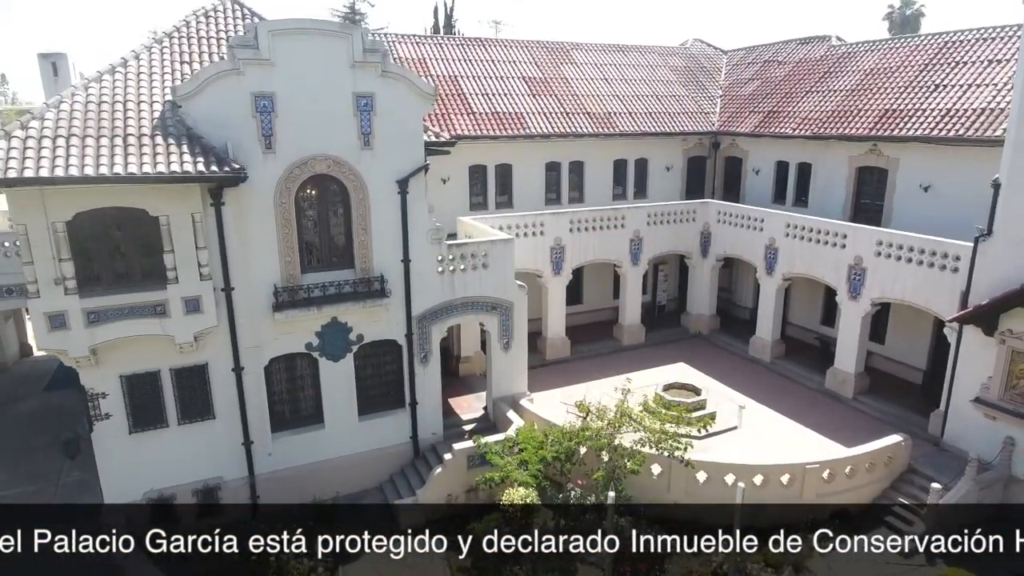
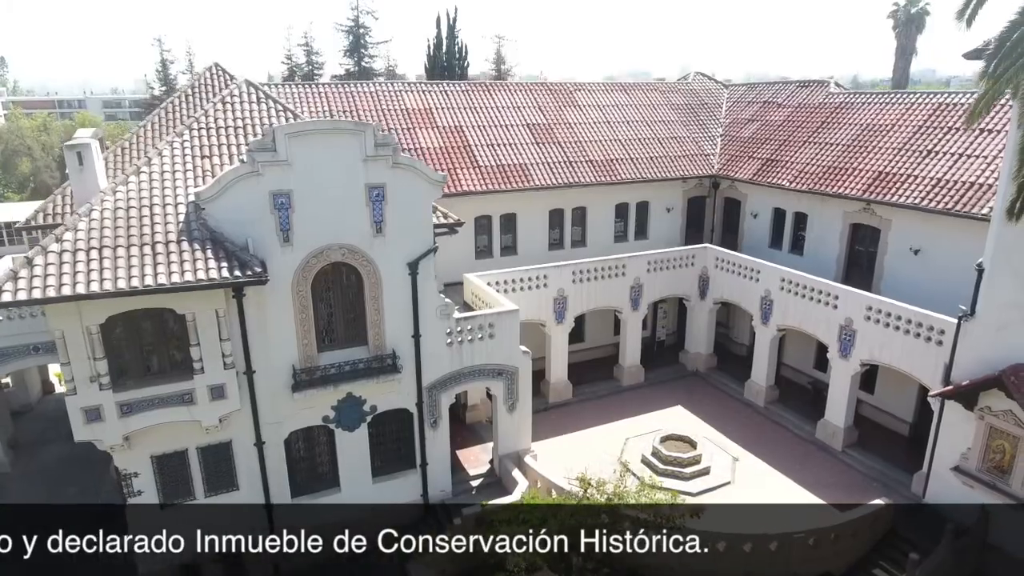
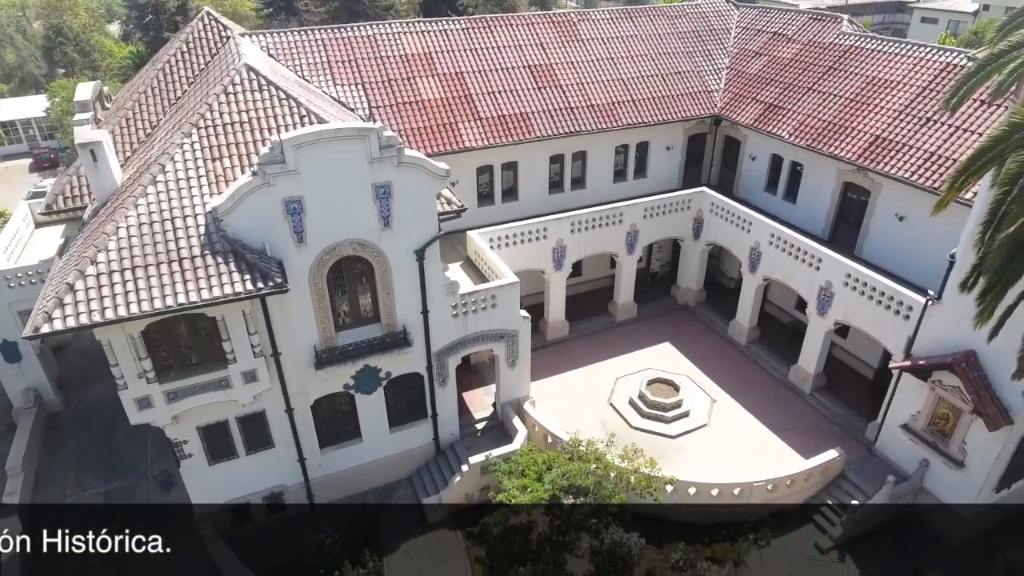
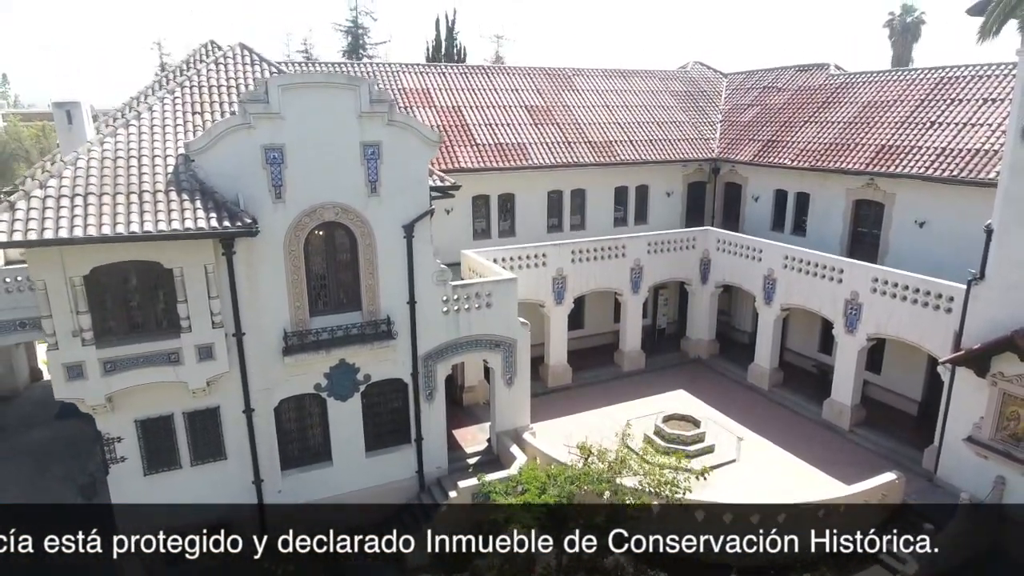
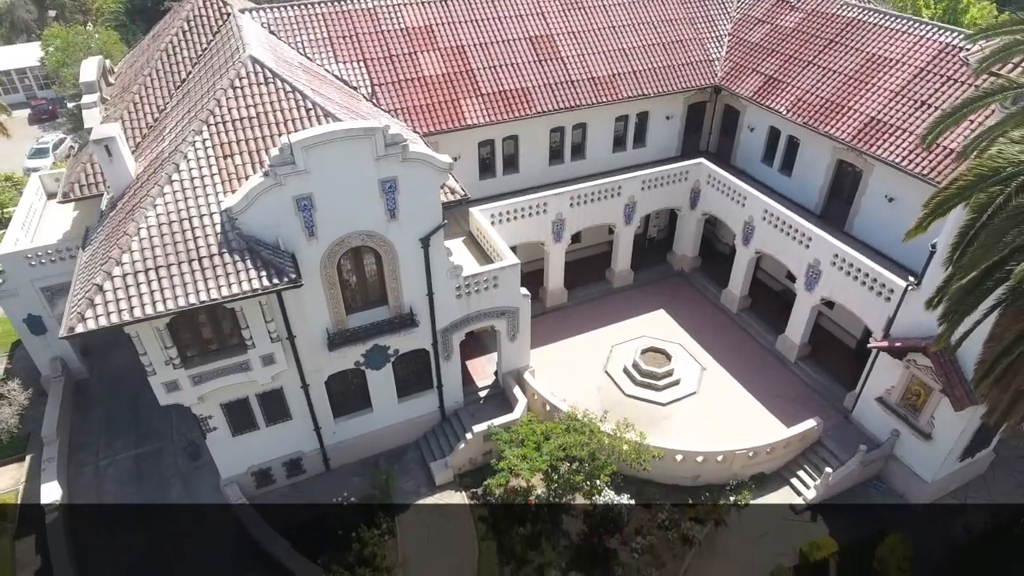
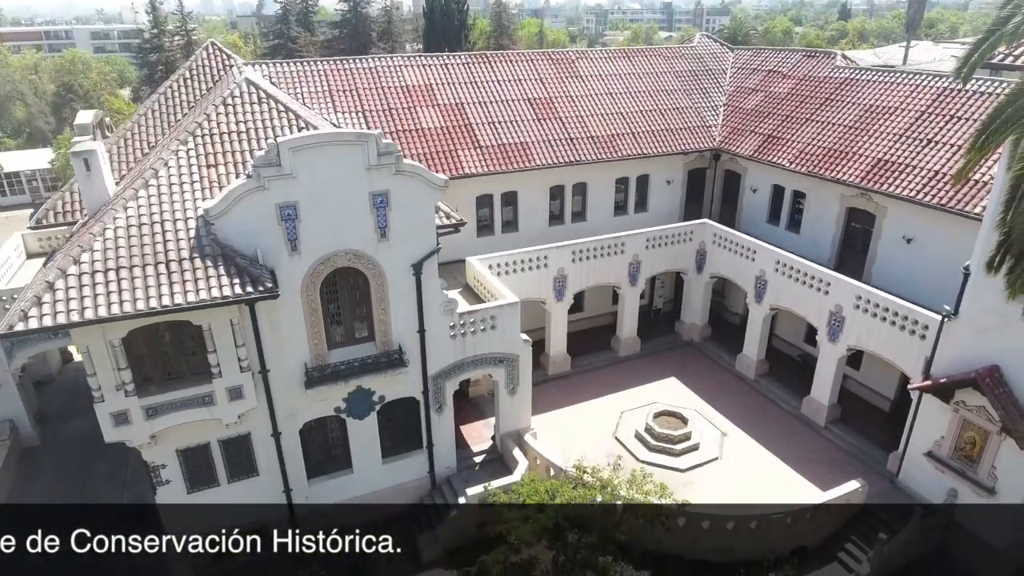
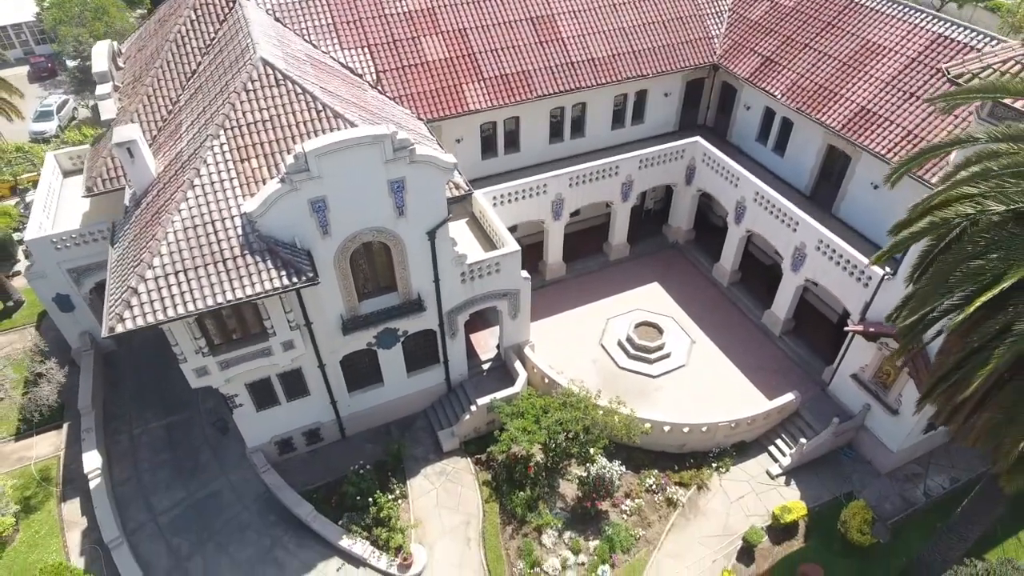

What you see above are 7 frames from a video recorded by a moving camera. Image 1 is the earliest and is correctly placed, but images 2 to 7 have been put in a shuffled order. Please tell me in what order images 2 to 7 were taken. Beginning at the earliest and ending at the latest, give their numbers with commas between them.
4, 2, 6, 3, 5, 7
